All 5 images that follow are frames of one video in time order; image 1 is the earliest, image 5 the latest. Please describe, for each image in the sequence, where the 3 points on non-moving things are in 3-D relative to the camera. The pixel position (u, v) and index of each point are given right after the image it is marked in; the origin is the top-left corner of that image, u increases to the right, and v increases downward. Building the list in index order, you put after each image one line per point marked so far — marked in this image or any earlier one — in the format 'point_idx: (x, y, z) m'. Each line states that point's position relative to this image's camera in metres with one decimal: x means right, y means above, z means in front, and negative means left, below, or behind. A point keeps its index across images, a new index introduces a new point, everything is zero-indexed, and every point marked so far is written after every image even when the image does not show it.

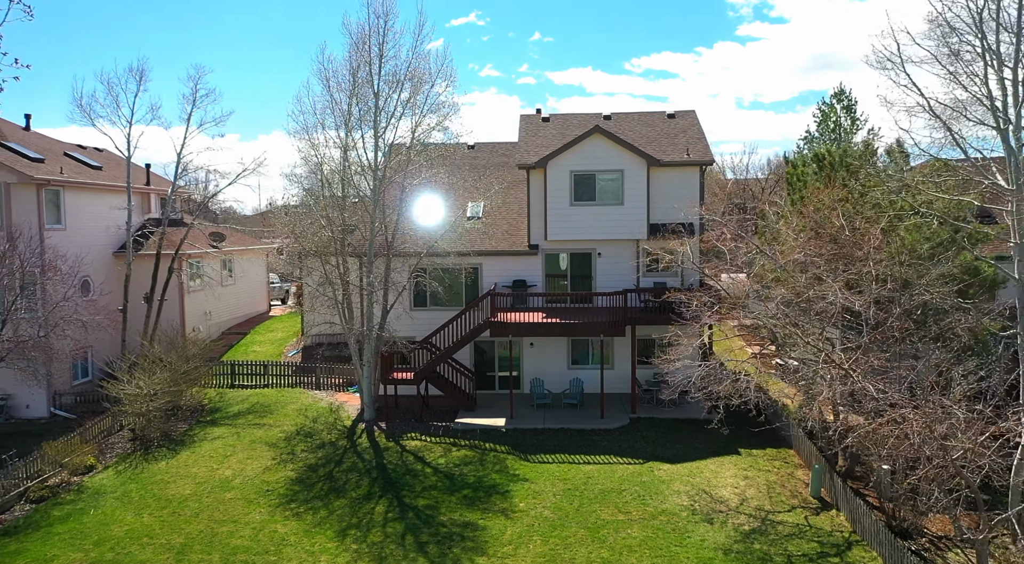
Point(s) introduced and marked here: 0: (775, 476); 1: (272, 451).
0: (+5.6, -4.1, +15.3) m
1: (-5.8, -4.1, +17.3) m
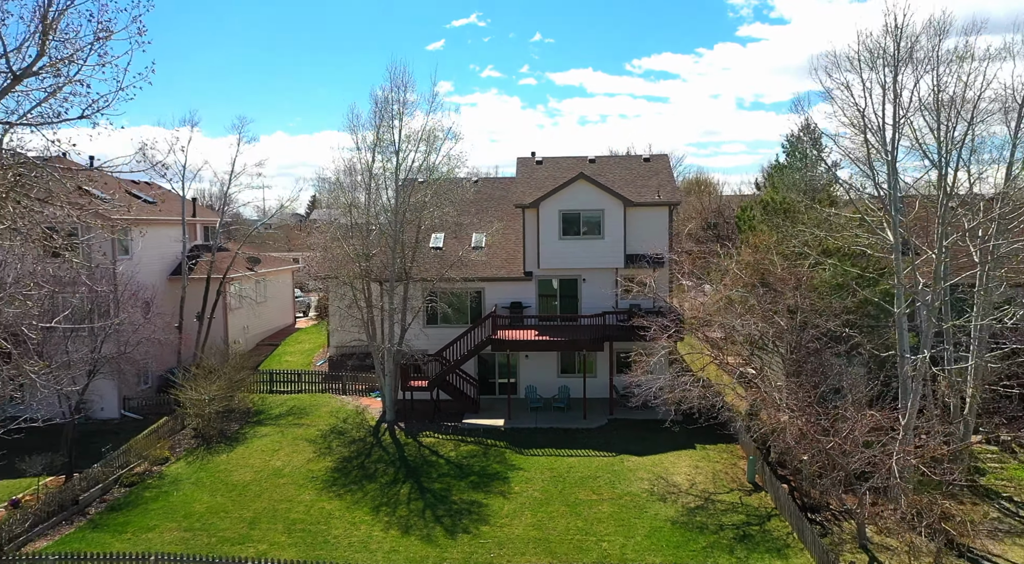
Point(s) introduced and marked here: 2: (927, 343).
0: (+5.5, -4.8, +19.0) m
1: (-5.8, -4.8, +21.1) m
2: (+9.4, -1.4, +16.2) m
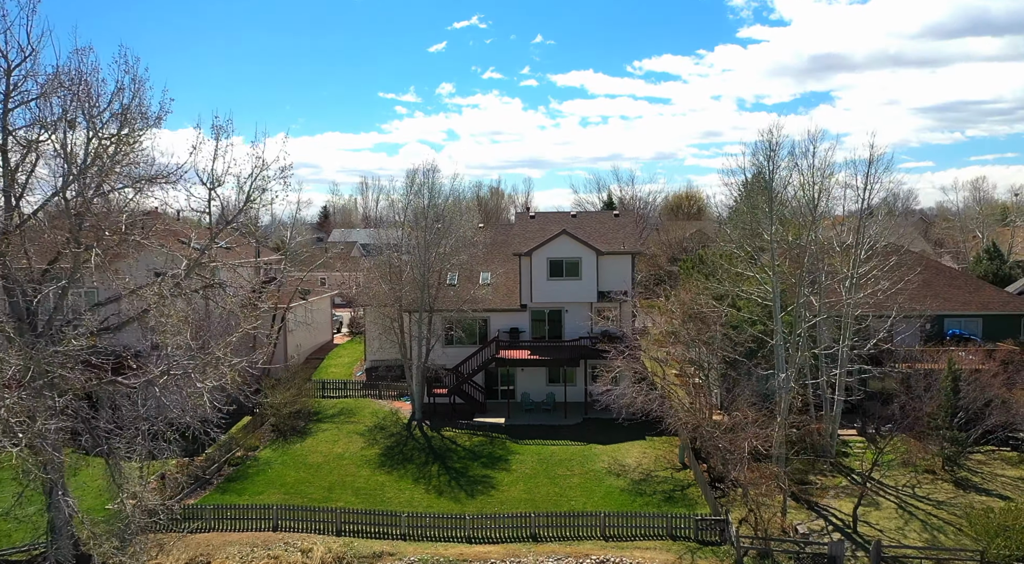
0: (+5.5, -6.1, +26.3) m
1: (-5.9, -6.1, +28.4) m
2: (+9.3, -2.7, +23.5) m
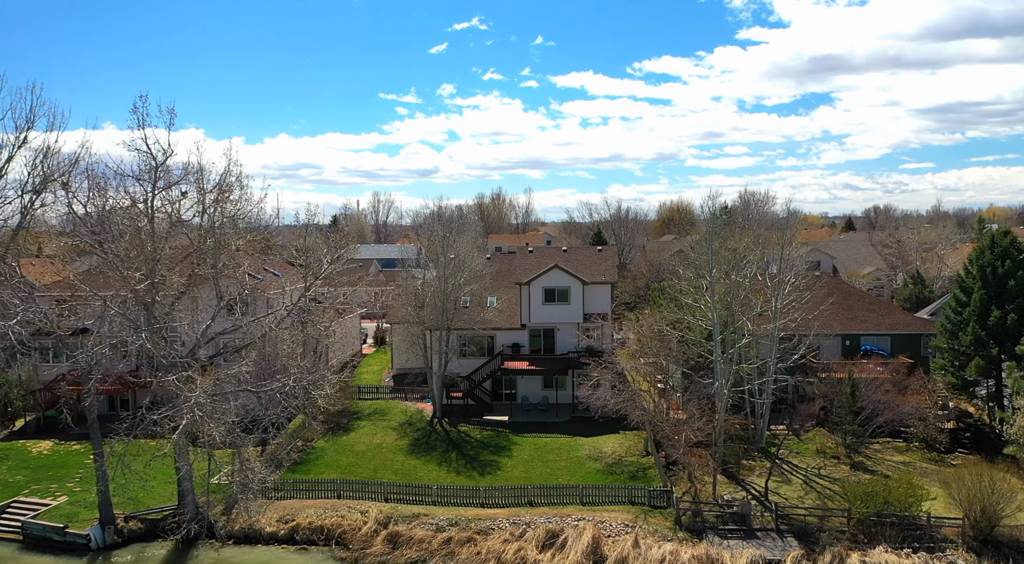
0: (+5.6, -7.4, +33.7) m
1: (-5.8, -7.4, +35.8) m
2: (+9.4, -4.0, +30.9) m
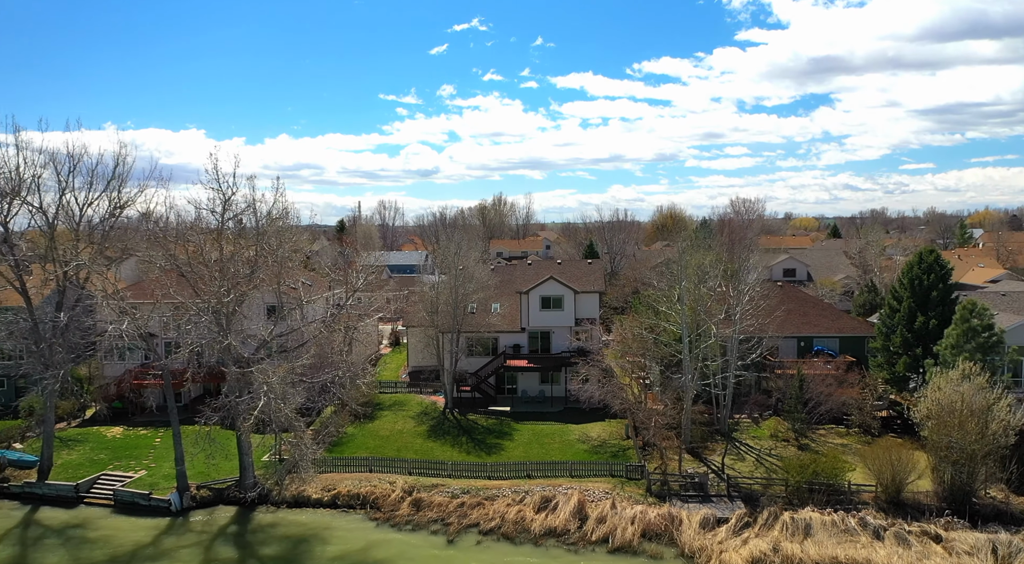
0: (+5.6, -8.0, +39.7) m
1: (-5.7, -8.0, +41.8) m
2: (+9.5, -4.6, +36.9) m
